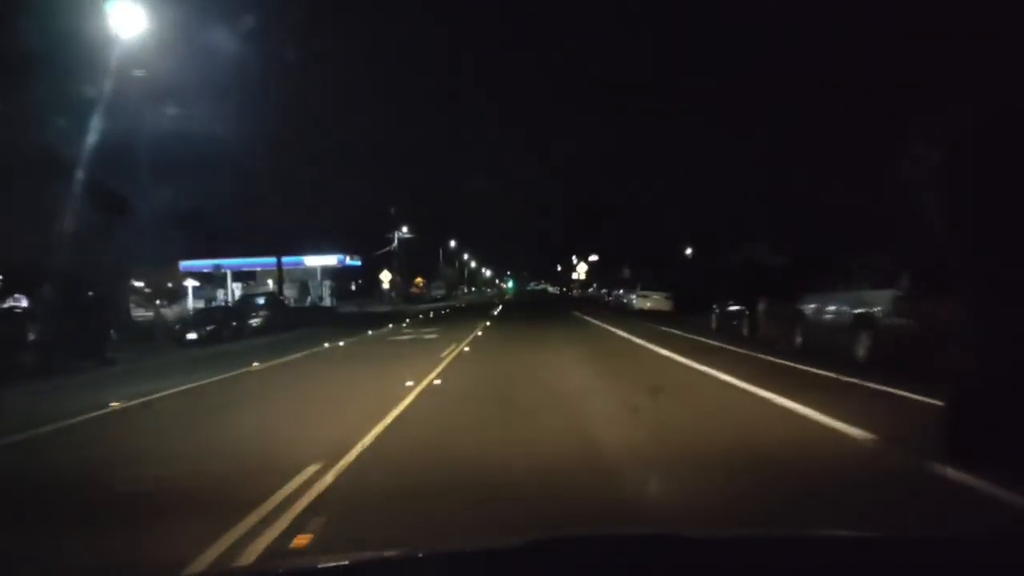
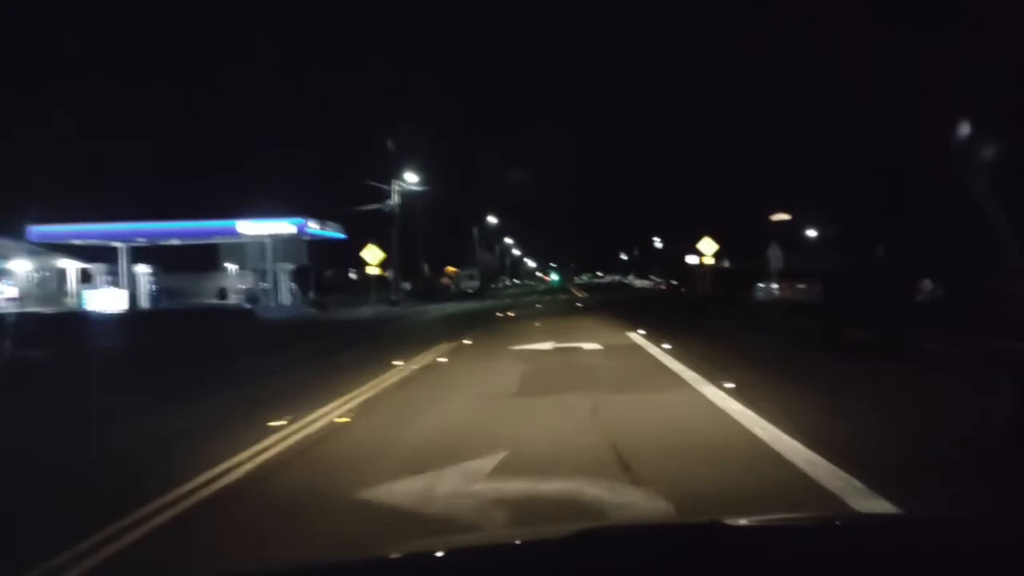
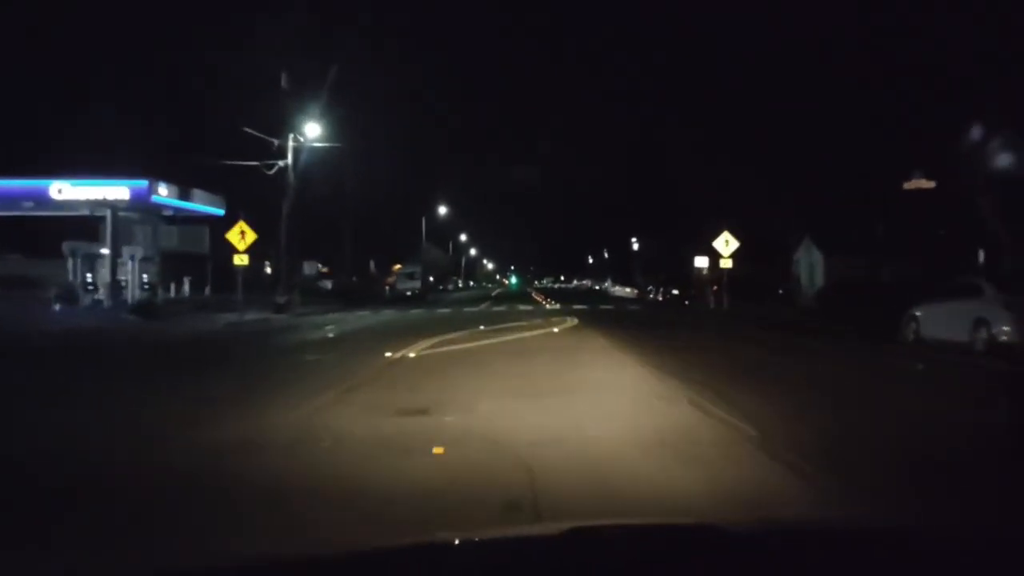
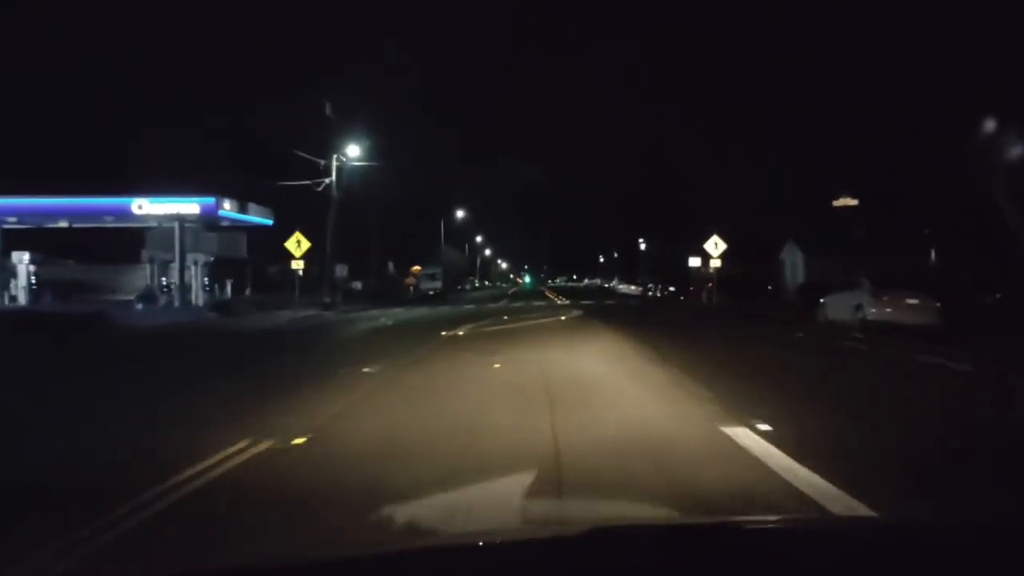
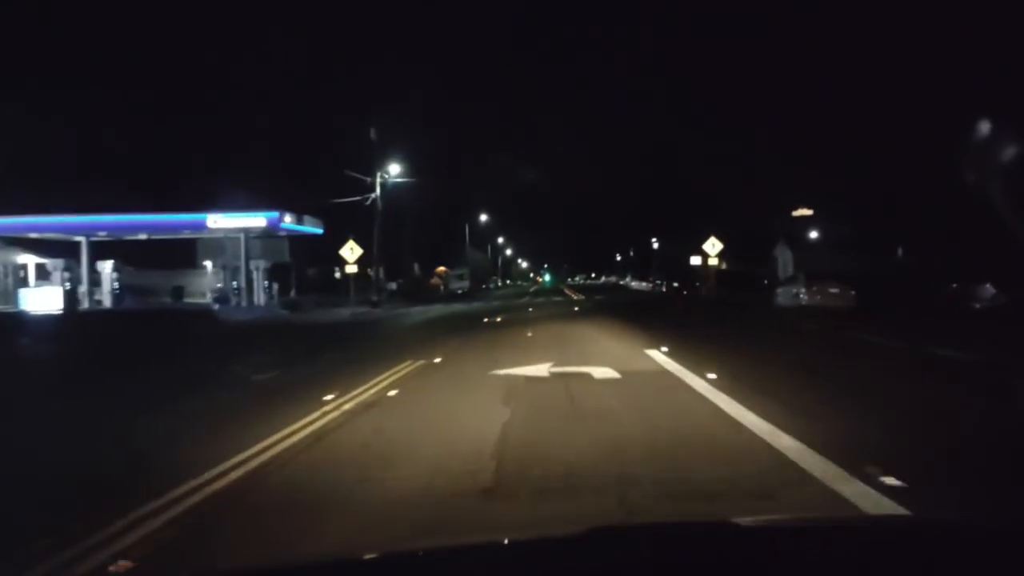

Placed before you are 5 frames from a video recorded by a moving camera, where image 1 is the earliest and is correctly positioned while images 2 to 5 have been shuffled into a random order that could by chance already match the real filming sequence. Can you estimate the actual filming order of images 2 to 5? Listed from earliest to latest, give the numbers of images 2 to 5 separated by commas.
2, 5, 4, 3
